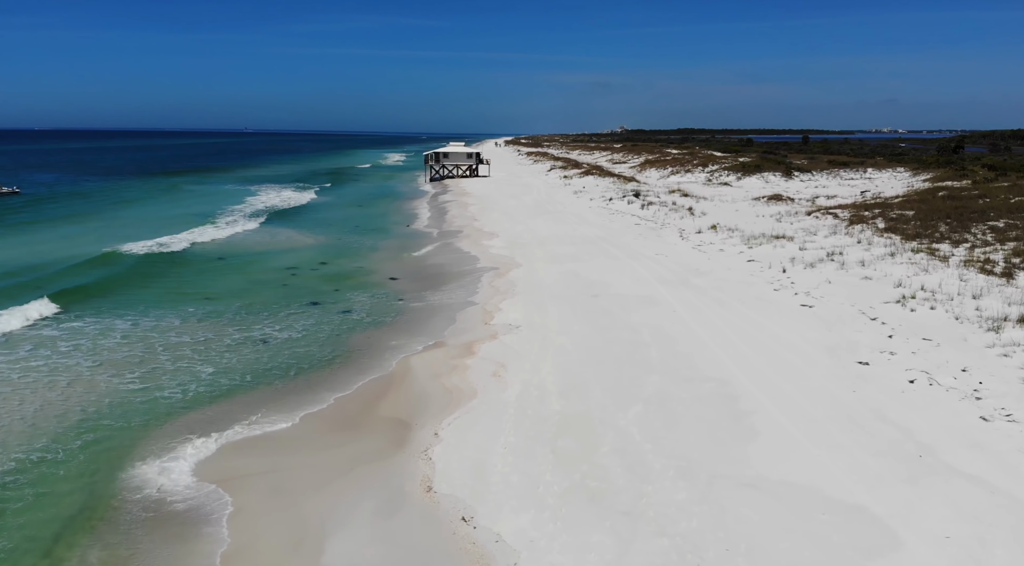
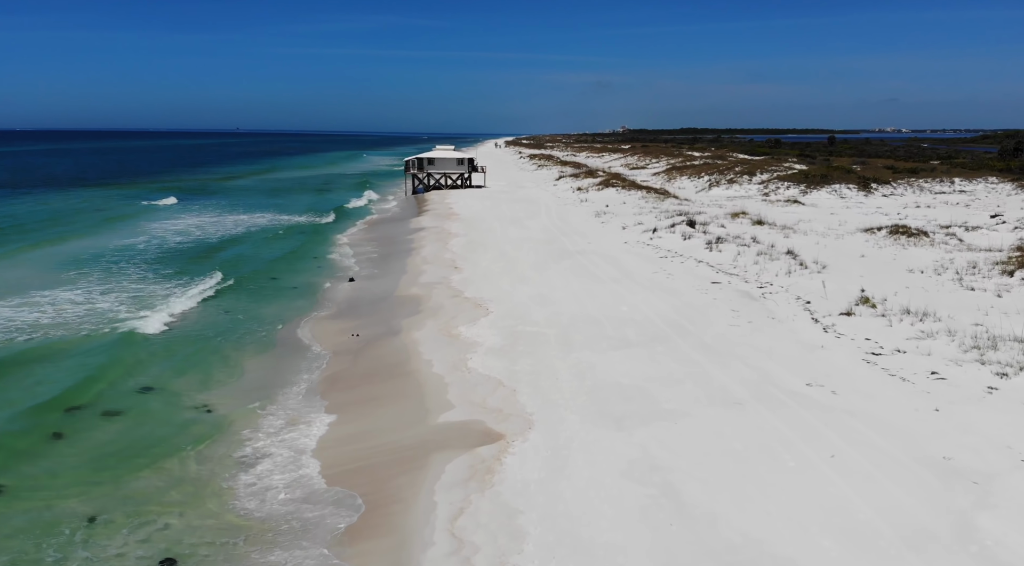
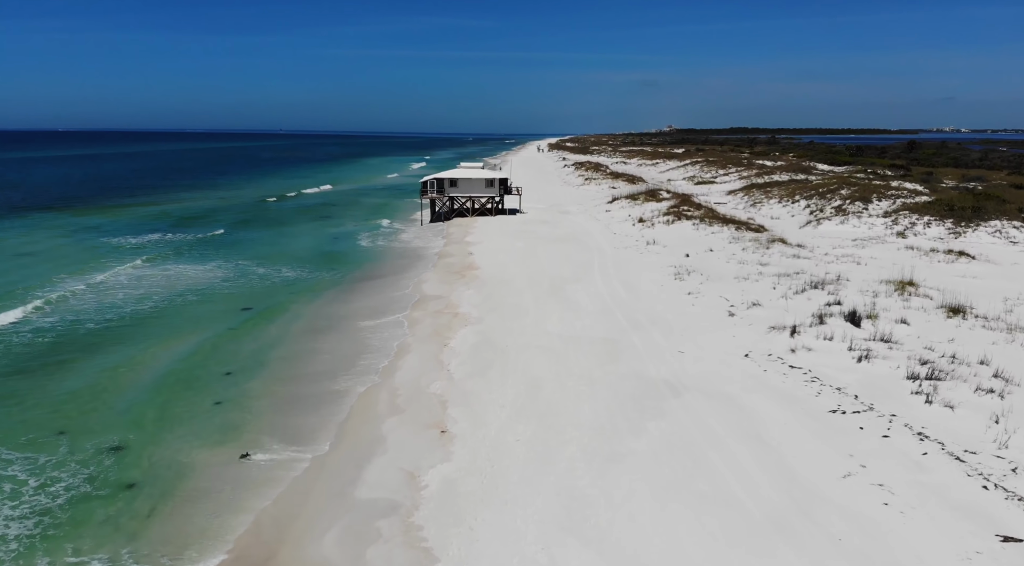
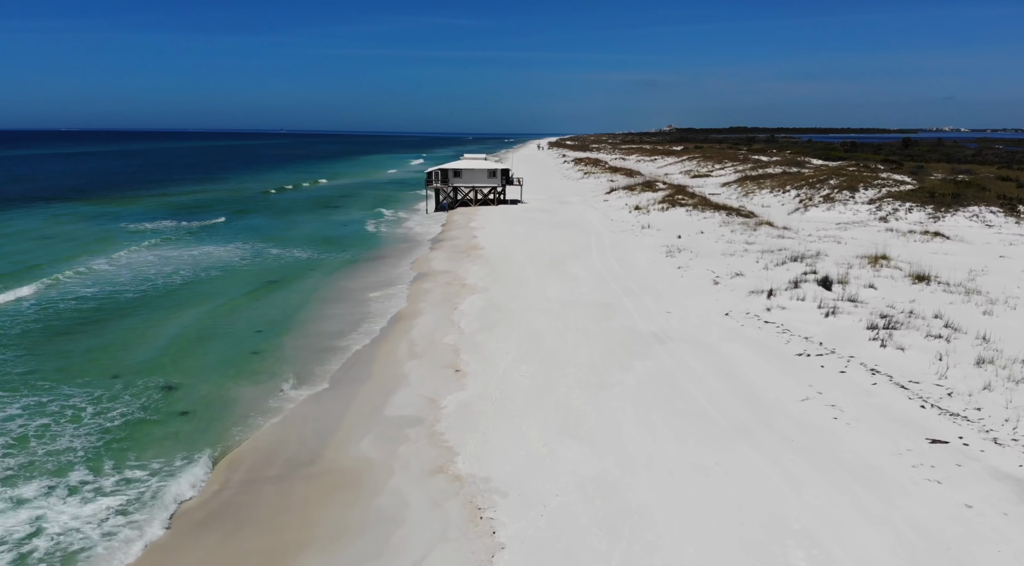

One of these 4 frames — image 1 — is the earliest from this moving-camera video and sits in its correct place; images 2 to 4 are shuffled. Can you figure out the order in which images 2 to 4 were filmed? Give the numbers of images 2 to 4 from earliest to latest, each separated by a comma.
2, 4, 3
